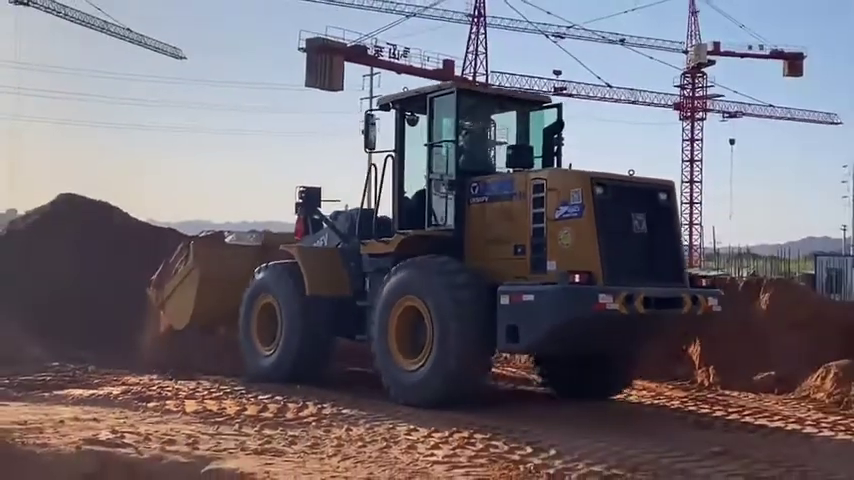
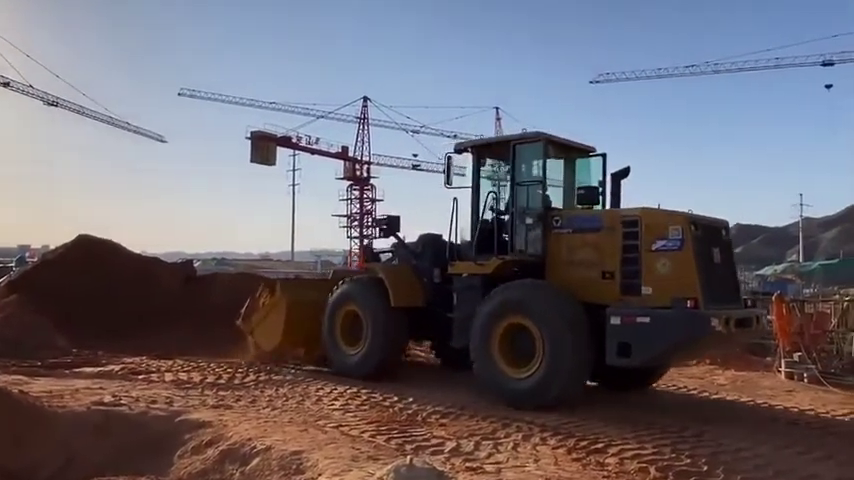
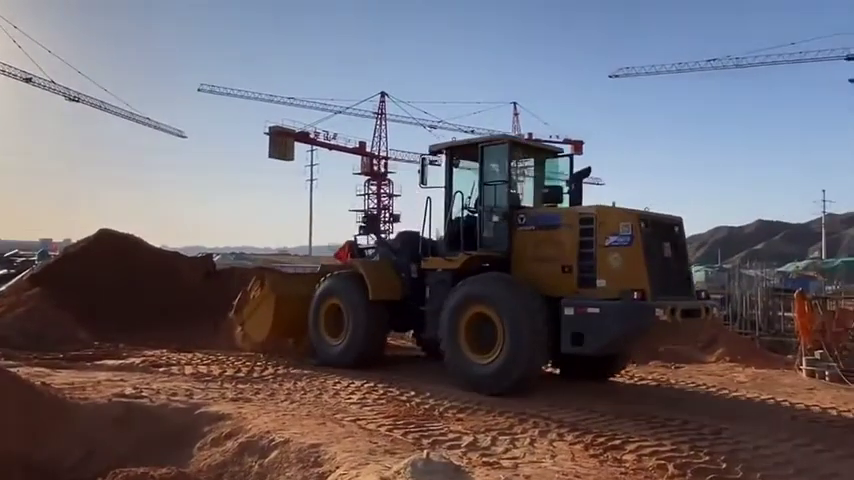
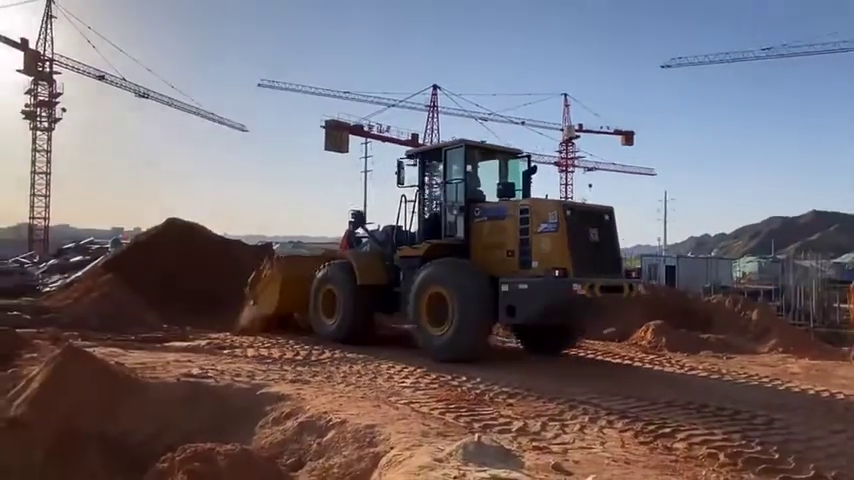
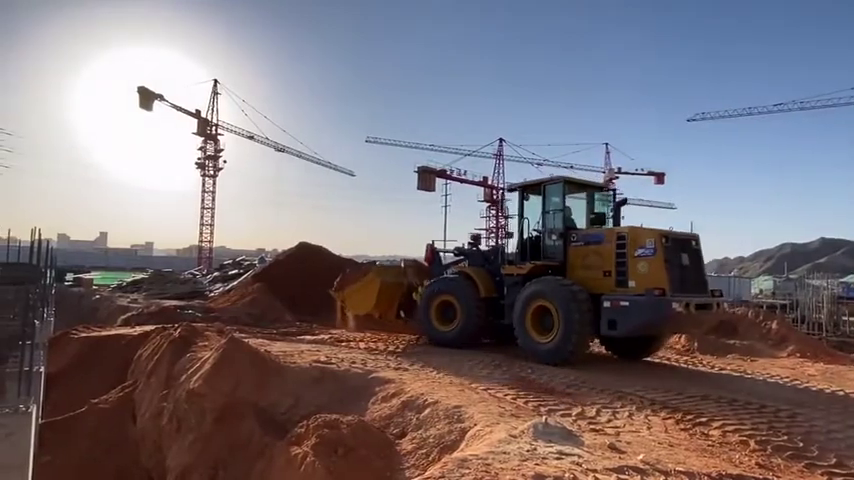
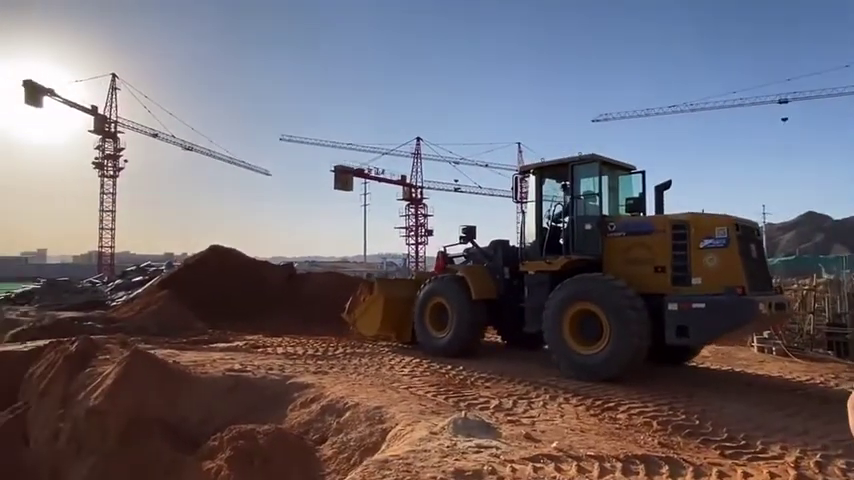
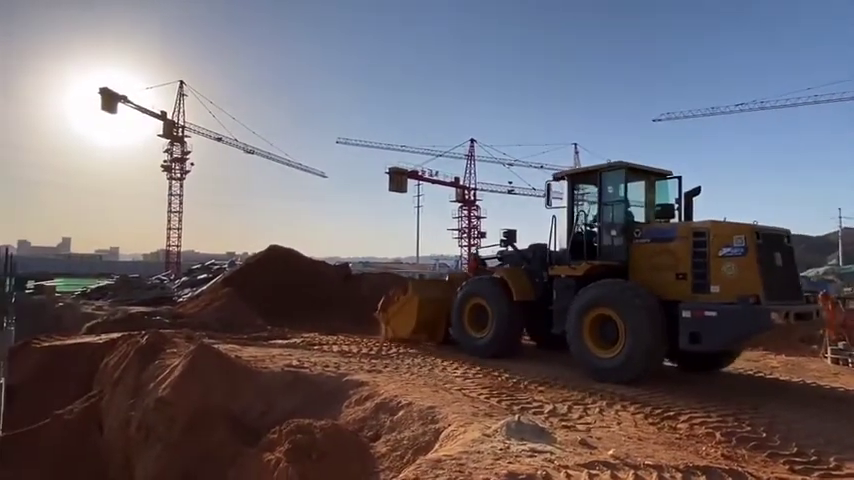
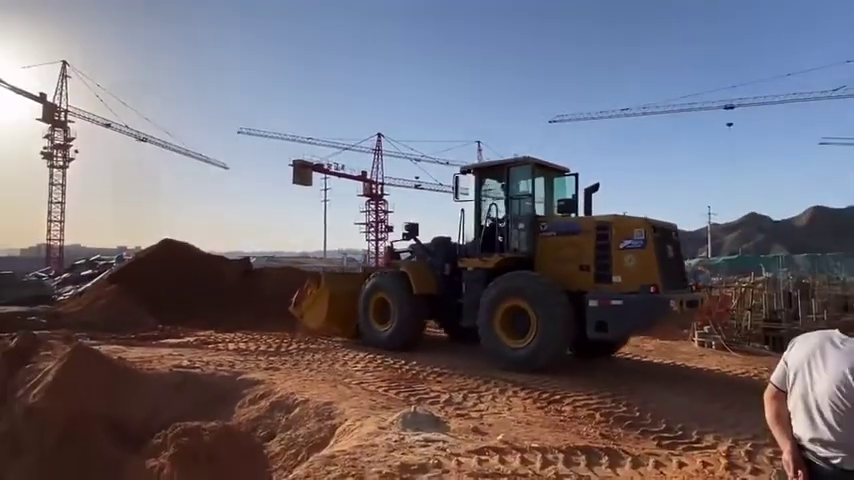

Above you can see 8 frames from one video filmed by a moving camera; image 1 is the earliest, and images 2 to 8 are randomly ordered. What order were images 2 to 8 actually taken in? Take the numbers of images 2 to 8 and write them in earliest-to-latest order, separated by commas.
4, 3, 2, 8, 6, 7, 5
